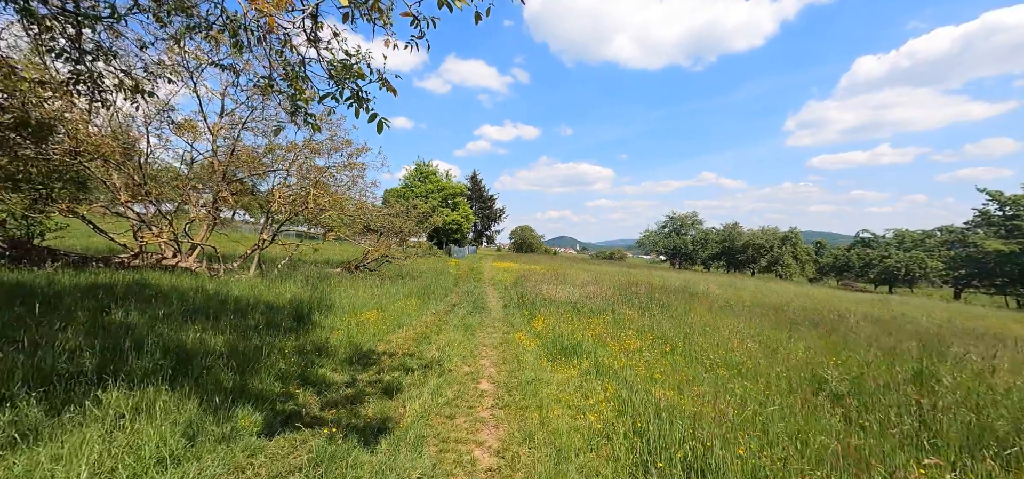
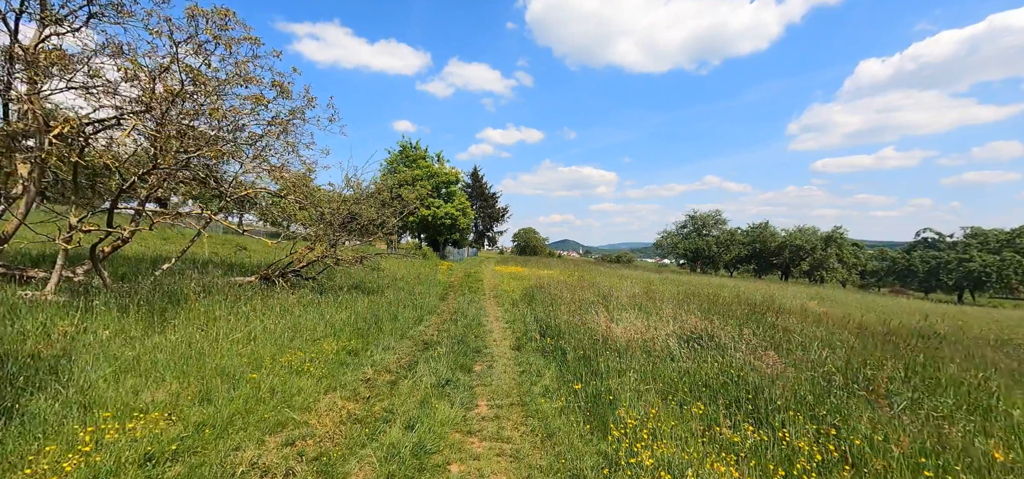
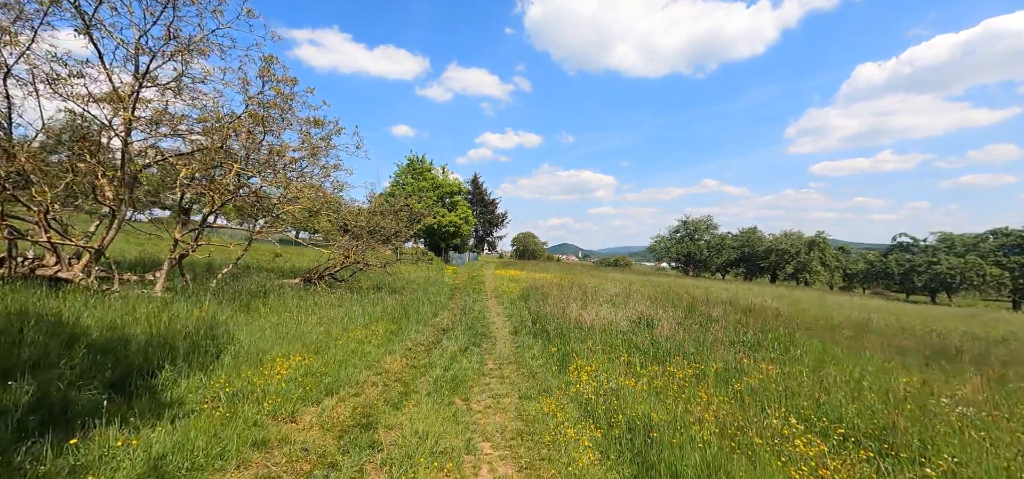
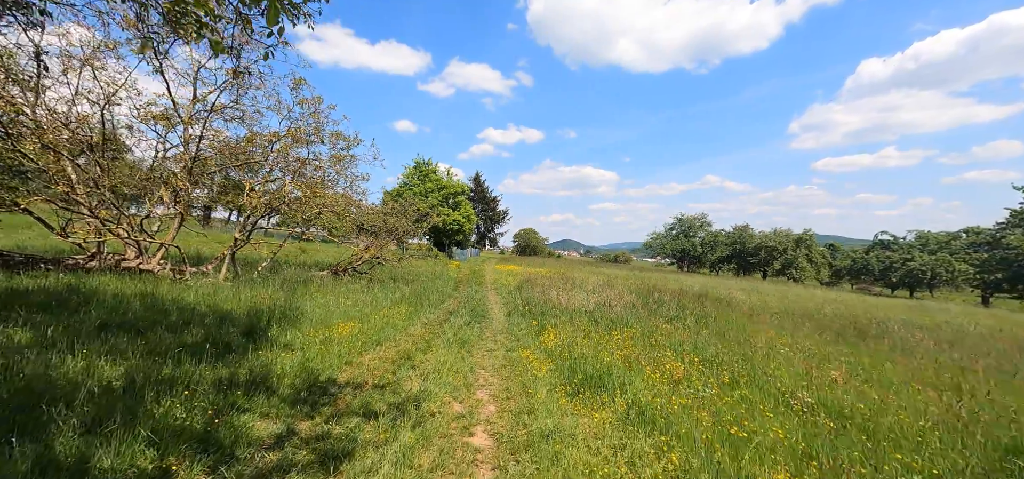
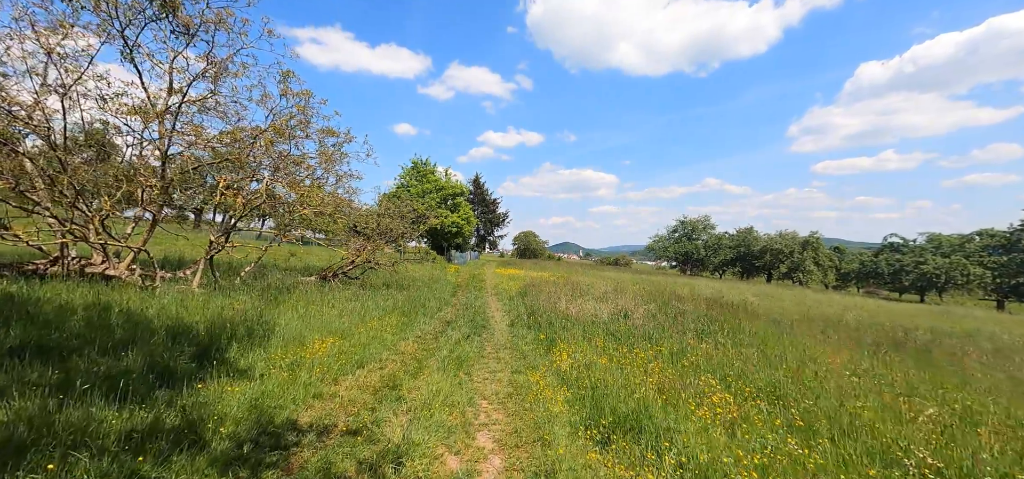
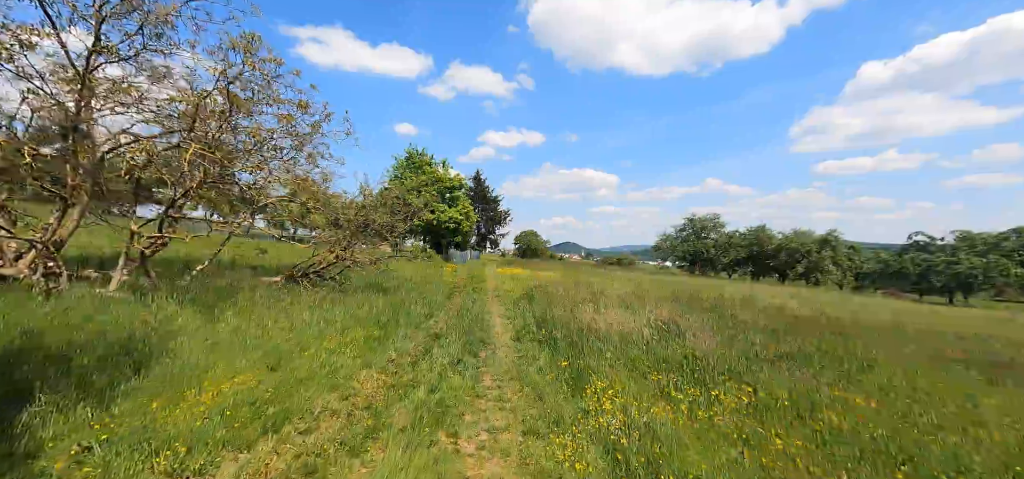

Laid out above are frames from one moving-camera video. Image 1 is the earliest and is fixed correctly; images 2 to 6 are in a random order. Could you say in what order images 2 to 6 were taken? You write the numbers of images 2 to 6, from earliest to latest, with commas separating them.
4, 5, 3, 6, 2
